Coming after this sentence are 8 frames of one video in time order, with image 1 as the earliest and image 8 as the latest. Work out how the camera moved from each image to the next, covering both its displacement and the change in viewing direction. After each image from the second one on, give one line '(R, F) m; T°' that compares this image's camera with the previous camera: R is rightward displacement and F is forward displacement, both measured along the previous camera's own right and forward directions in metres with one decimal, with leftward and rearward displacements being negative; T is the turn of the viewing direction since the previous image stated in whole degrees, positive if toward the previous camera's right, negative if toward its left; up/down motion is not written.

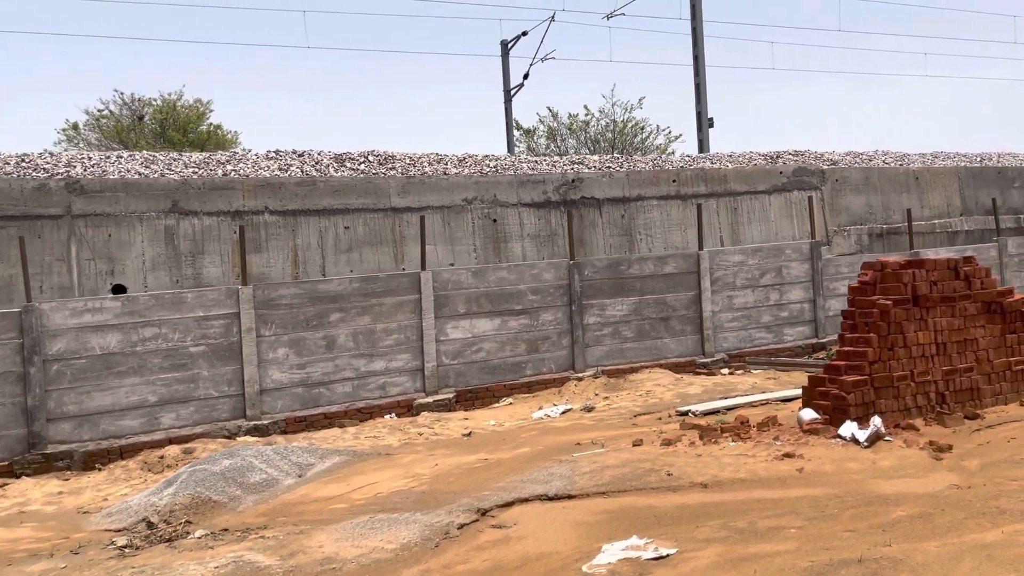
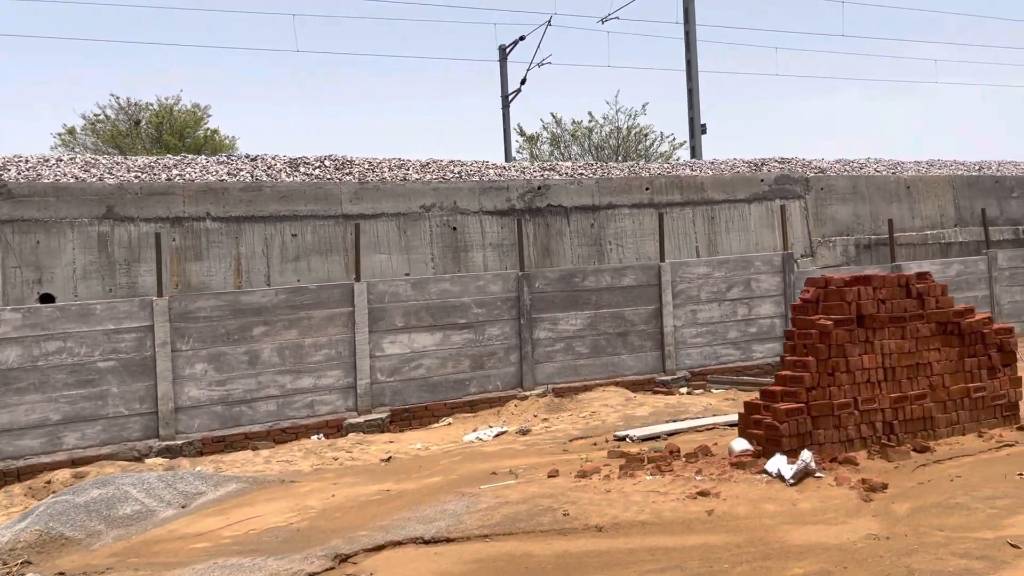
(+0.9, +0.6) m; -1°
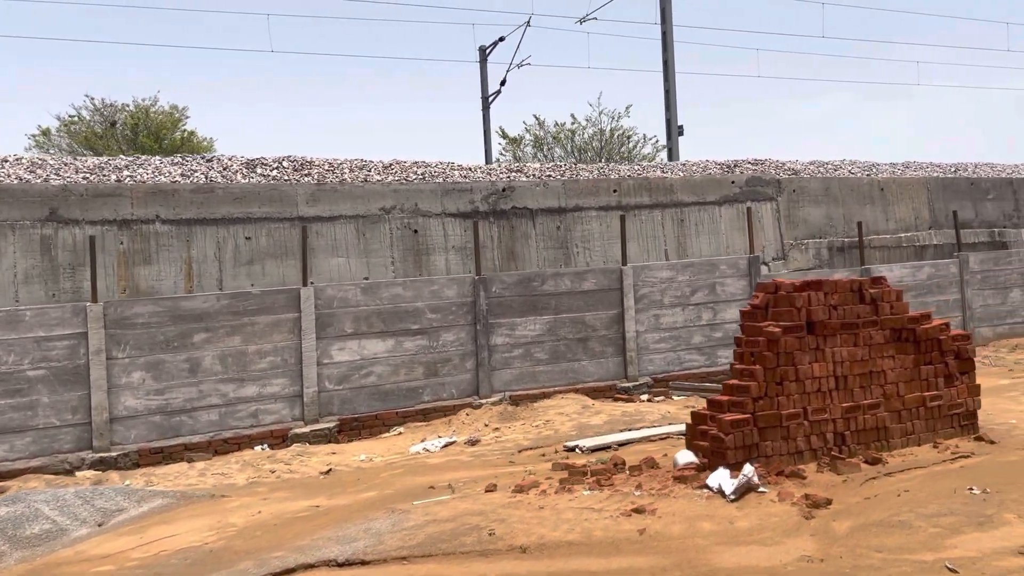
(+0.4, +0.3) m; +1°
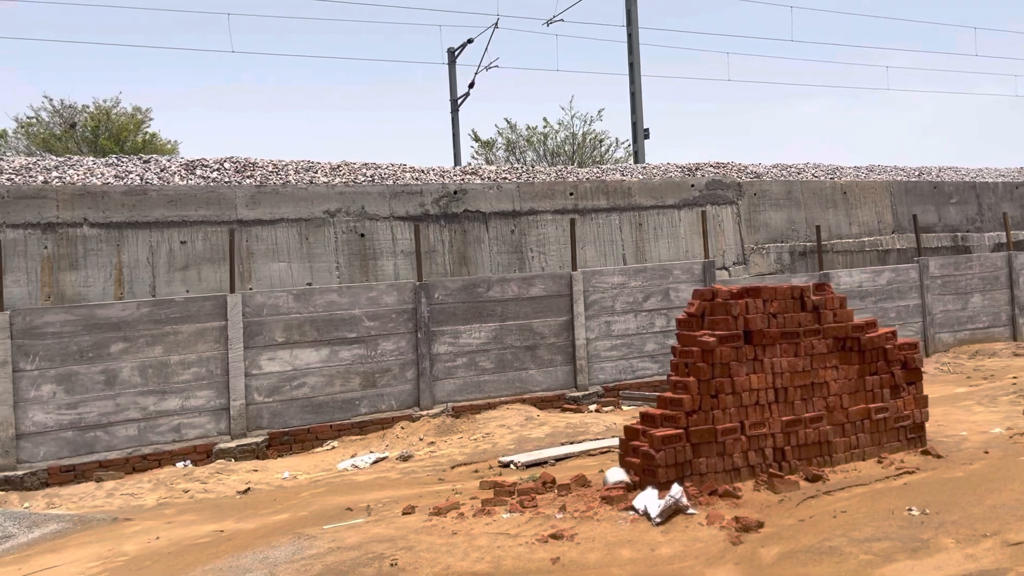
(+0.4, +0.4) m; +1°
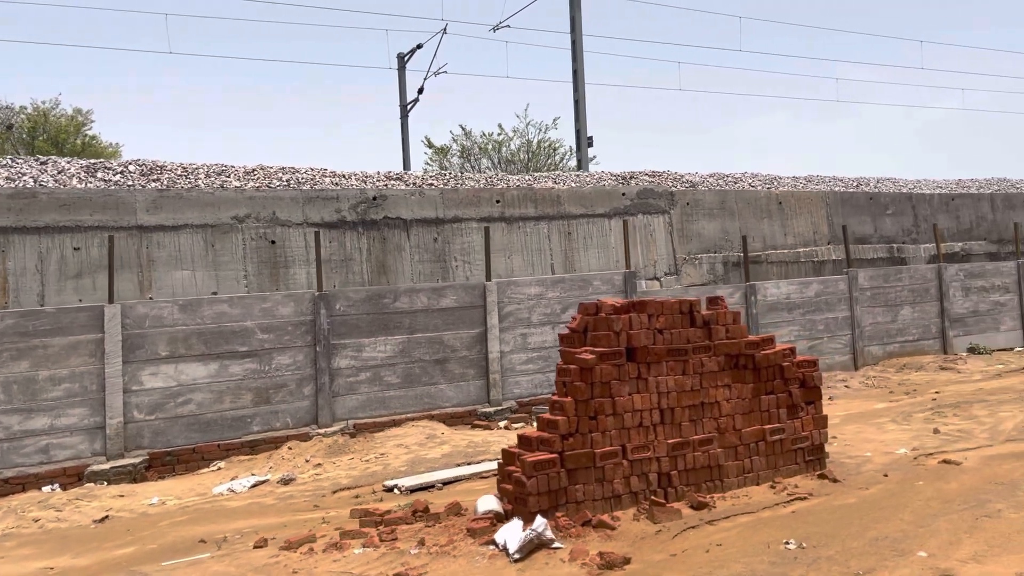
(+0.6, +0.4) m; +2°
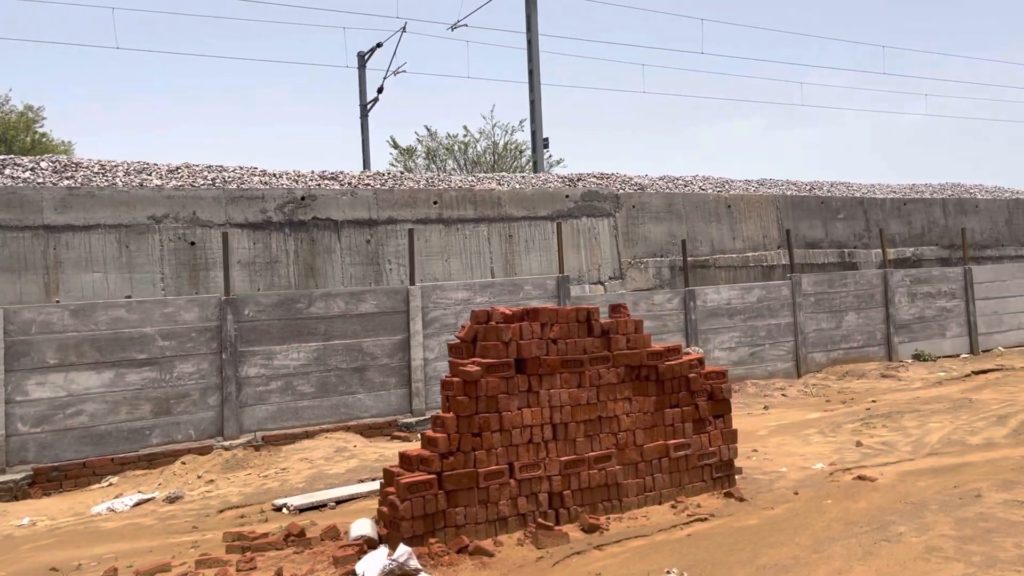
(+0.6, +0.4) m; +2°
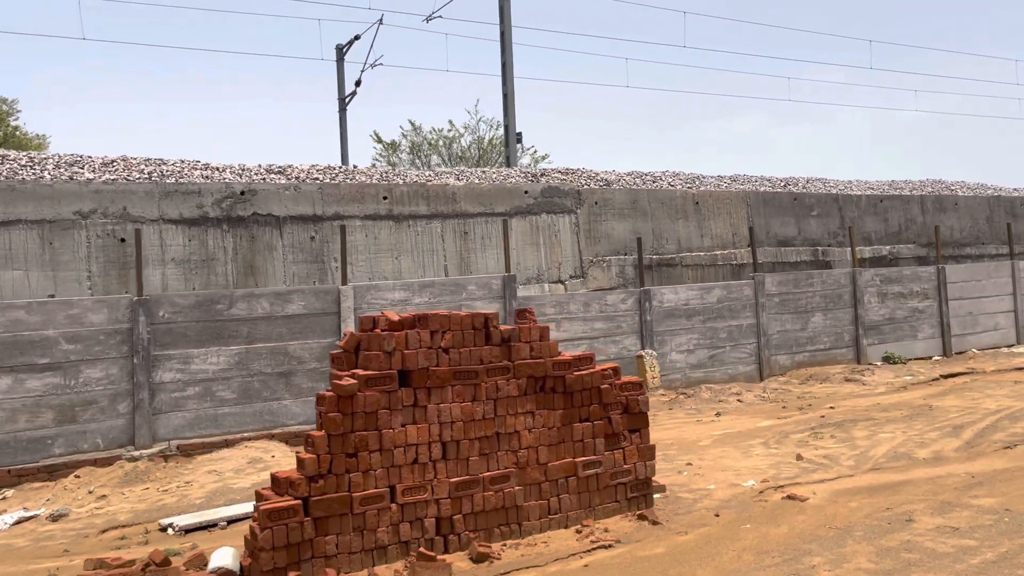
(+0.6, +0.5) m; 0°
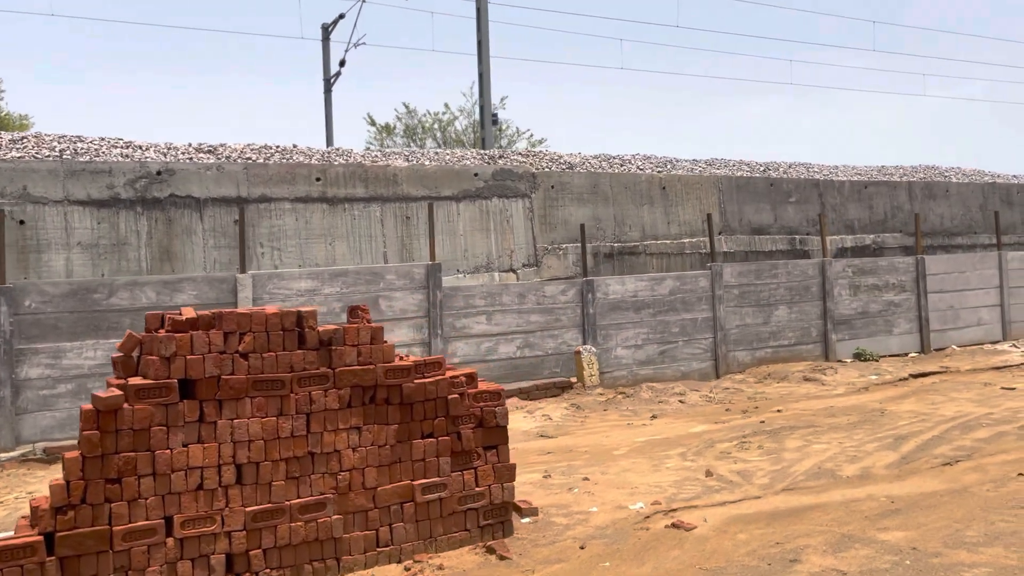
(+1.0, +0.8) m; -1°
